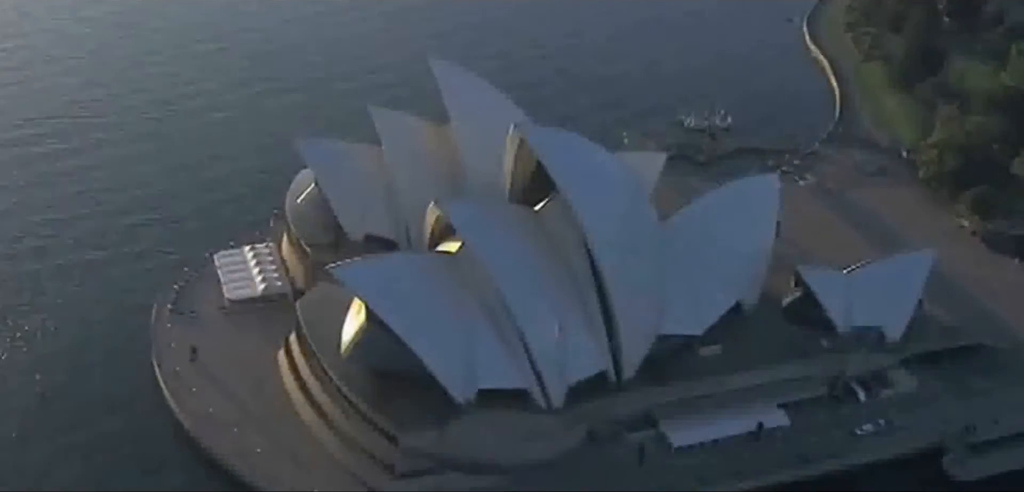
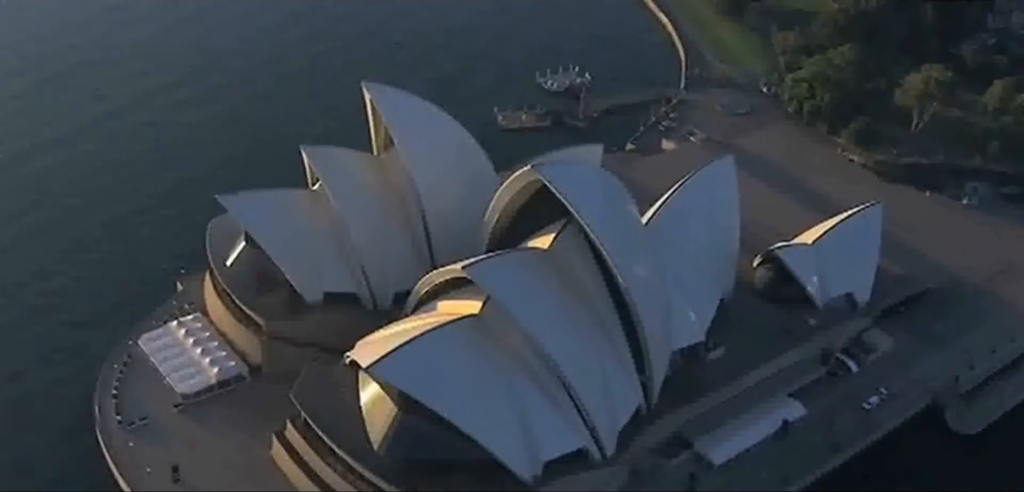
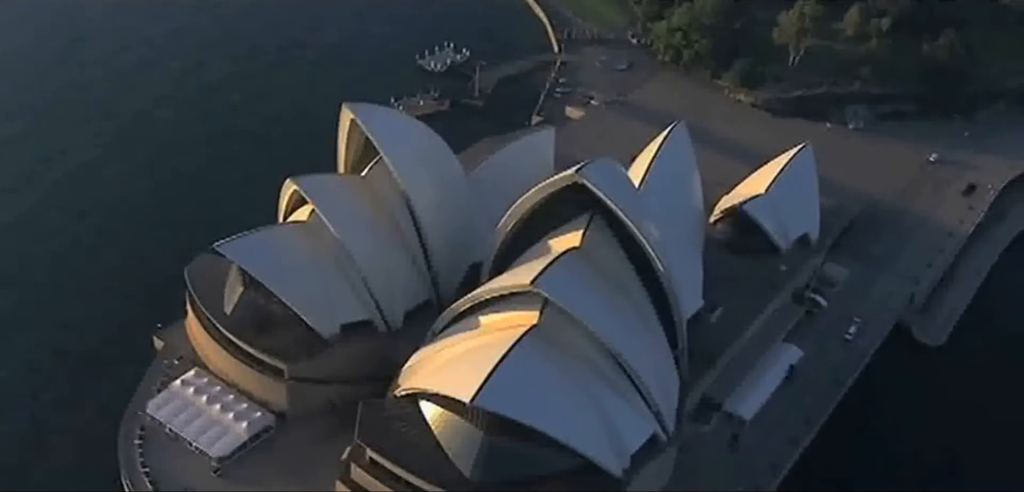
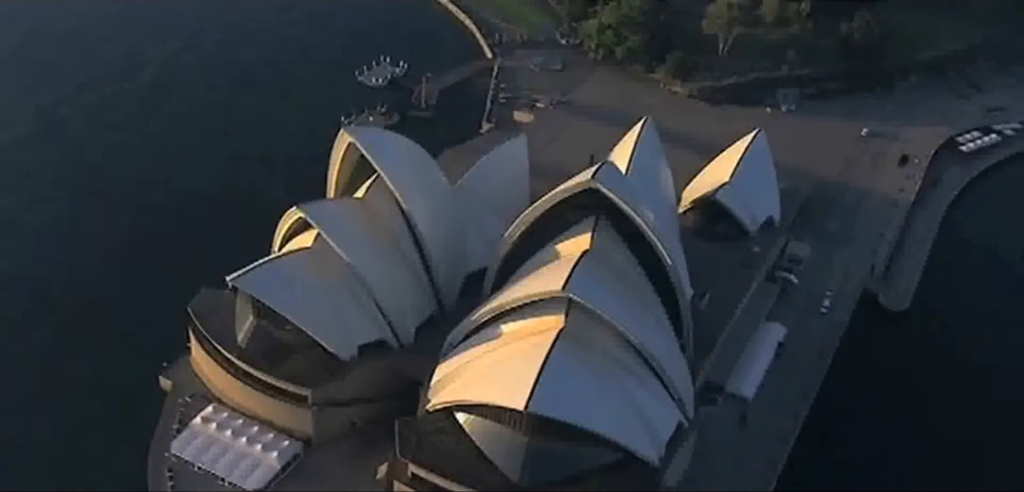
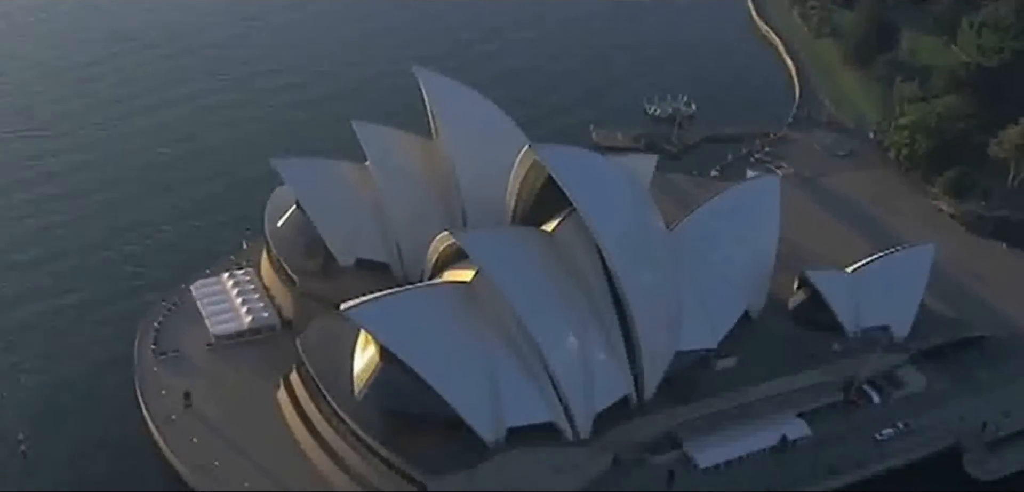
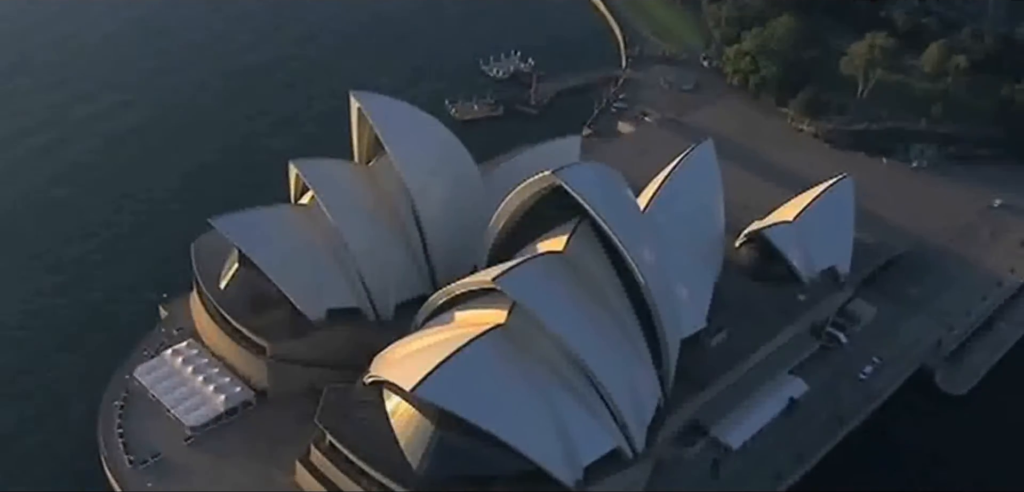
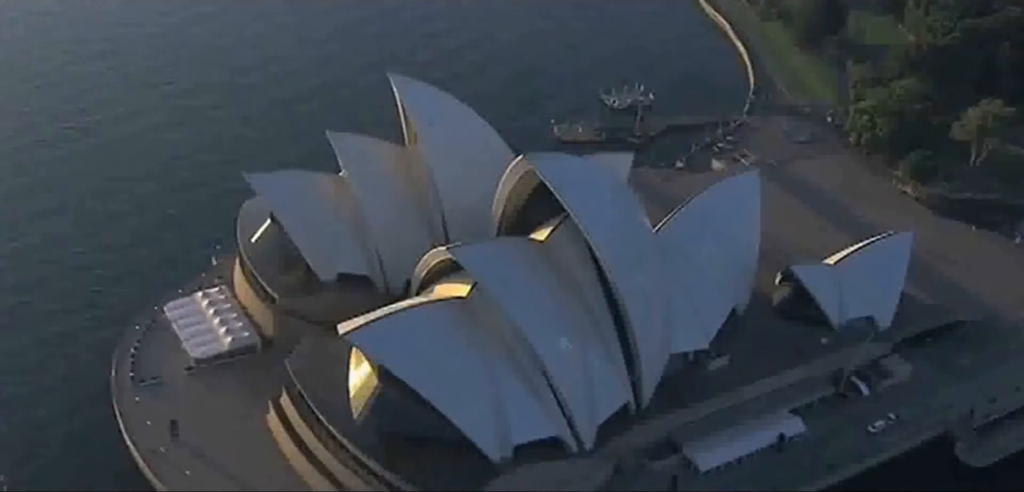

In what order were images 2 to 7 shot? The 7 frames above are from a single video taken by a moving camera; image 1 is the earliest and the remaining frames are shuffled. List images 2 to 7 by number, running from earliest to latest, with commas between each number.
5, 7, 2, 6, 3, 4
